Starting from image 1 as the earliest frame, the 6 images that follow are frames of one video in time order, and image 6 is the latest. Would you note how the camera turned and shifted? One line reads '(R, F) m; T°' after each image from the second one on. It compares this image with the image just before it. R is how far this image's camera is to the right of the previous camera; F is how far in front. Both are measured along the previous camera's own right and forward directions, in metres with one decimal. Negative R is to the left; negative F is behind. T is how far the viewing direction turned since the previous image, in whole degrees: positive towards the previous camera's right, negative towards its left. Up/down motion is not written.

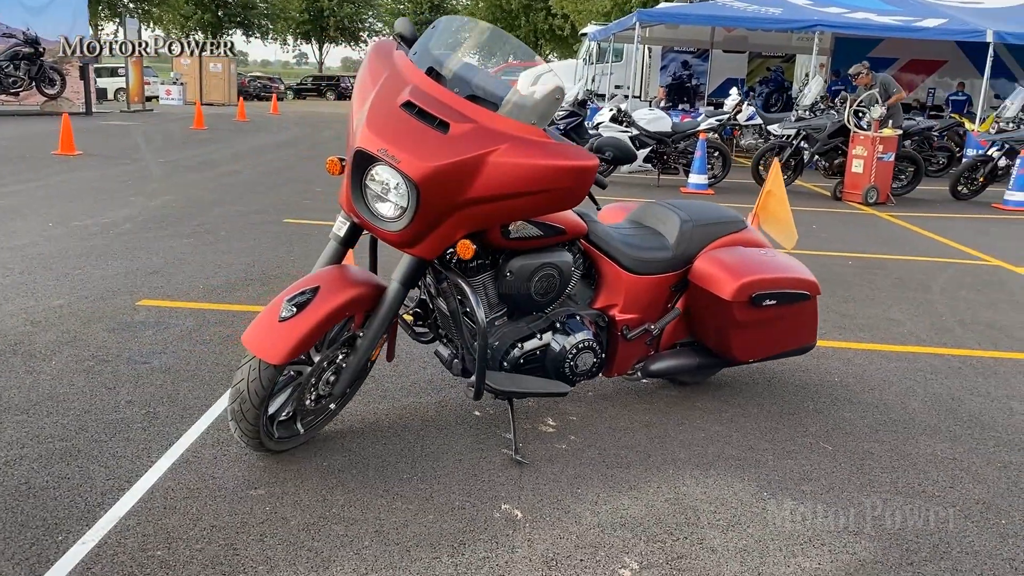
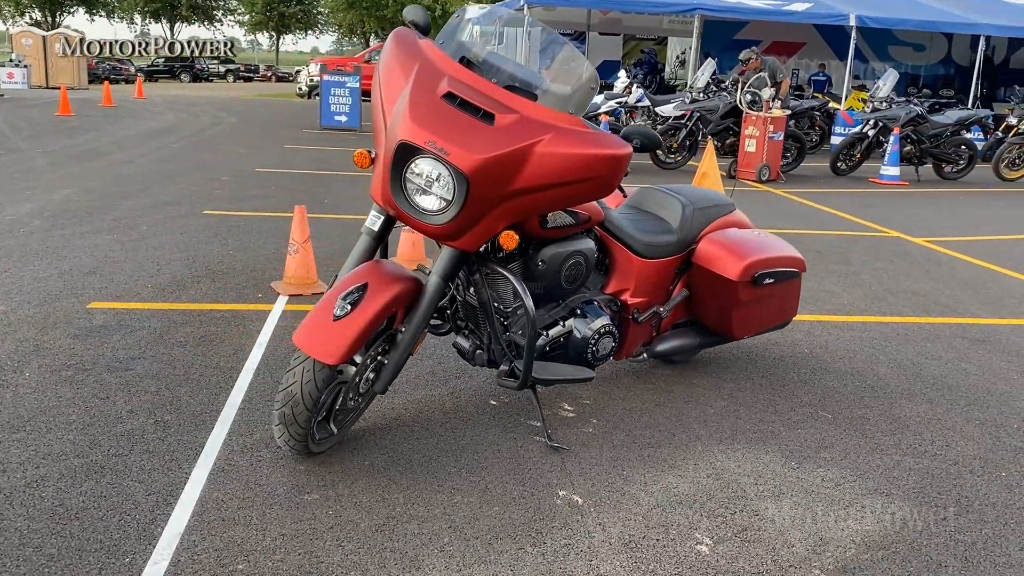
(-0.7, 0.0) m; +8°
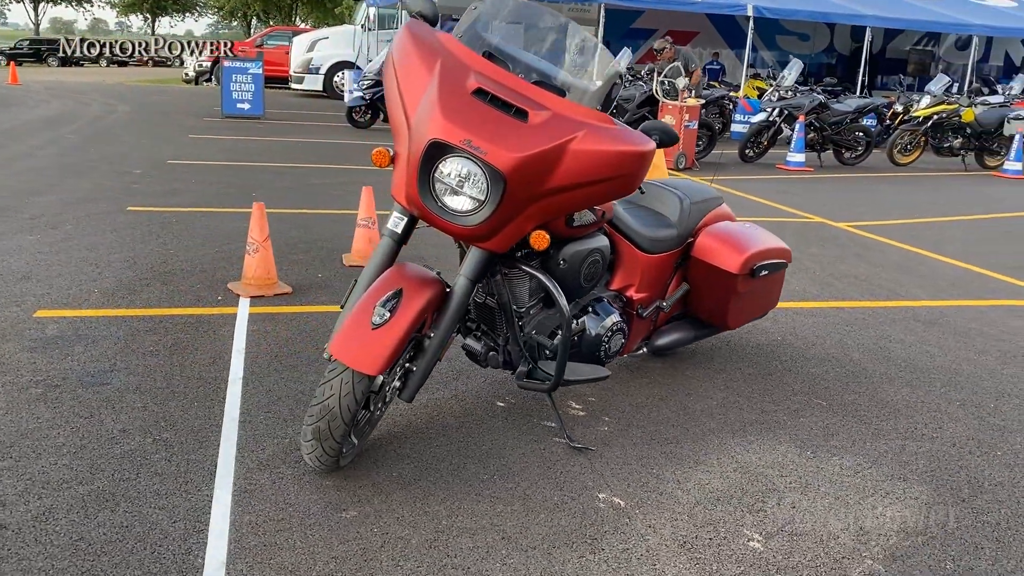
(-0.5, +0.1) m; +7°
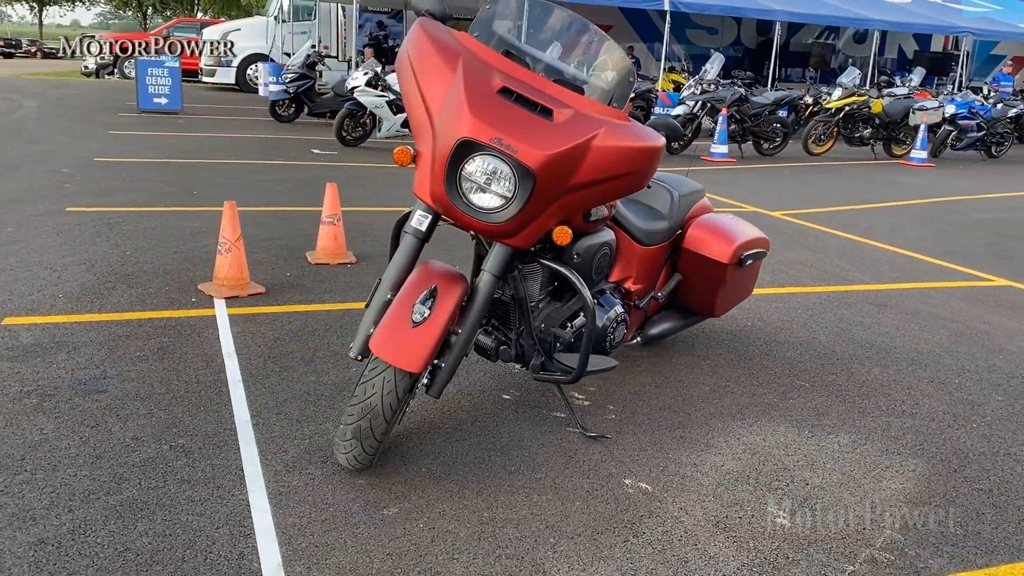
(-0.4, 0.0) m; +6°
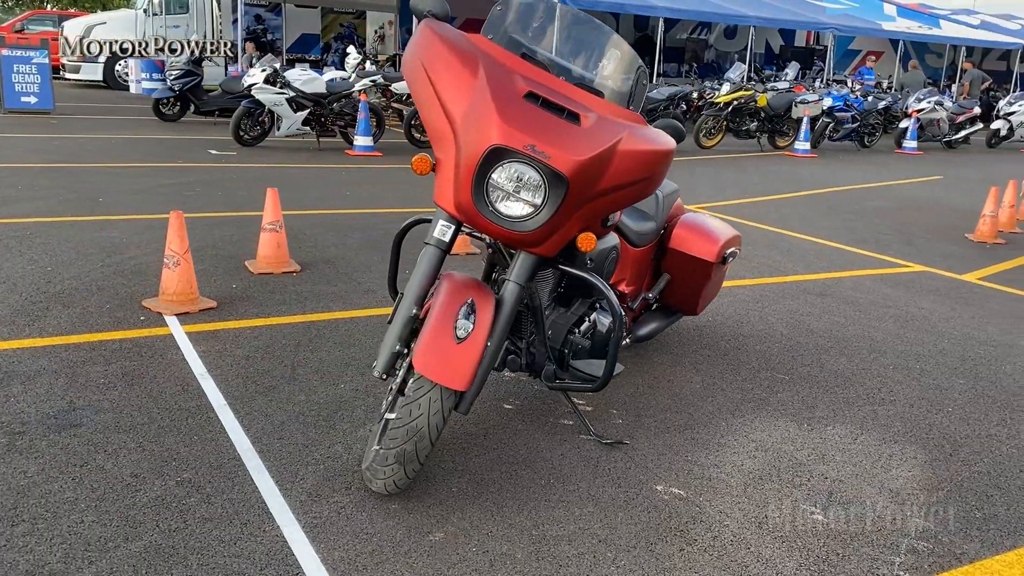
(-0.5, +0.1) m; +8°
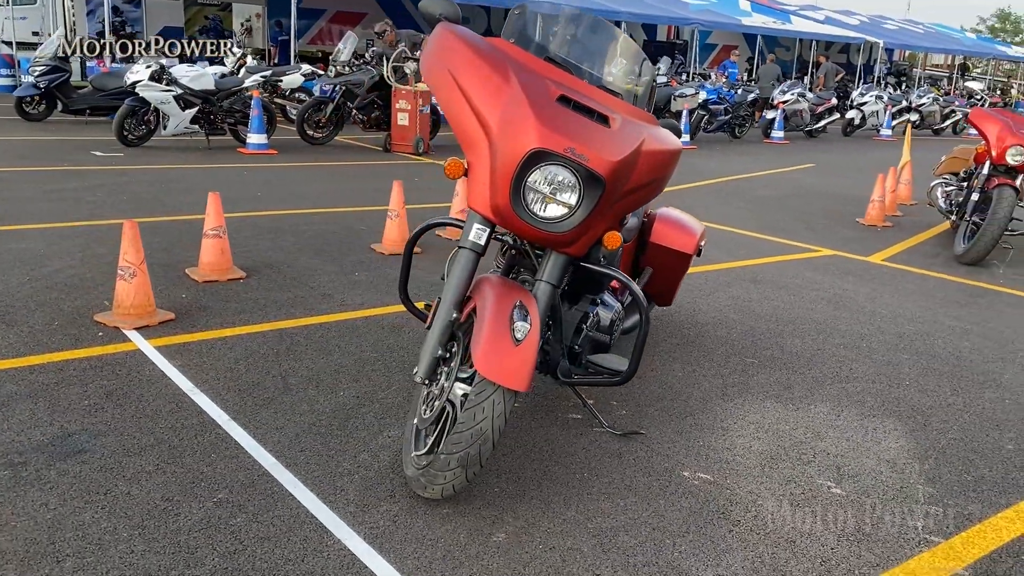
(-0.6, 0.0) m; +9°
